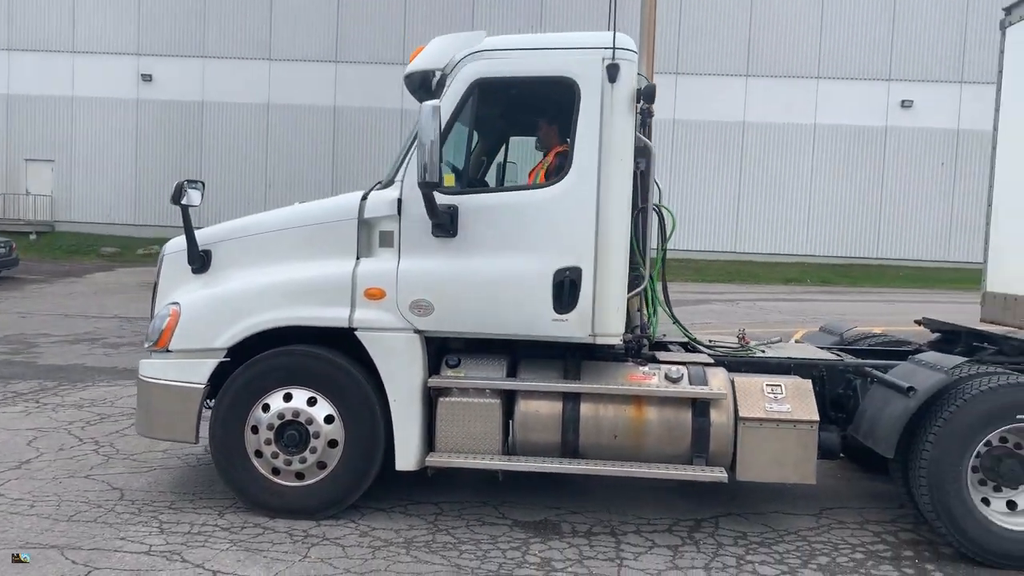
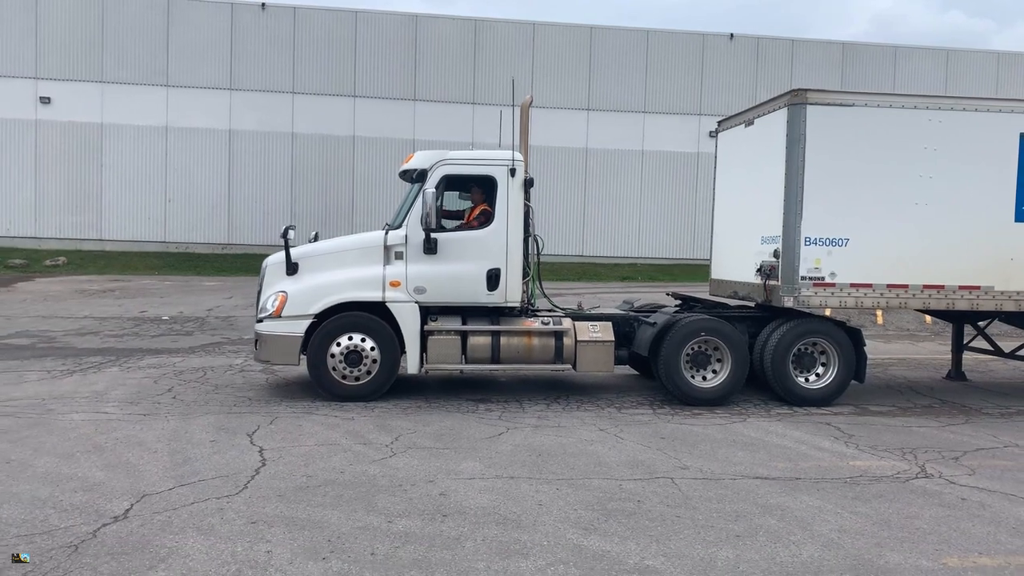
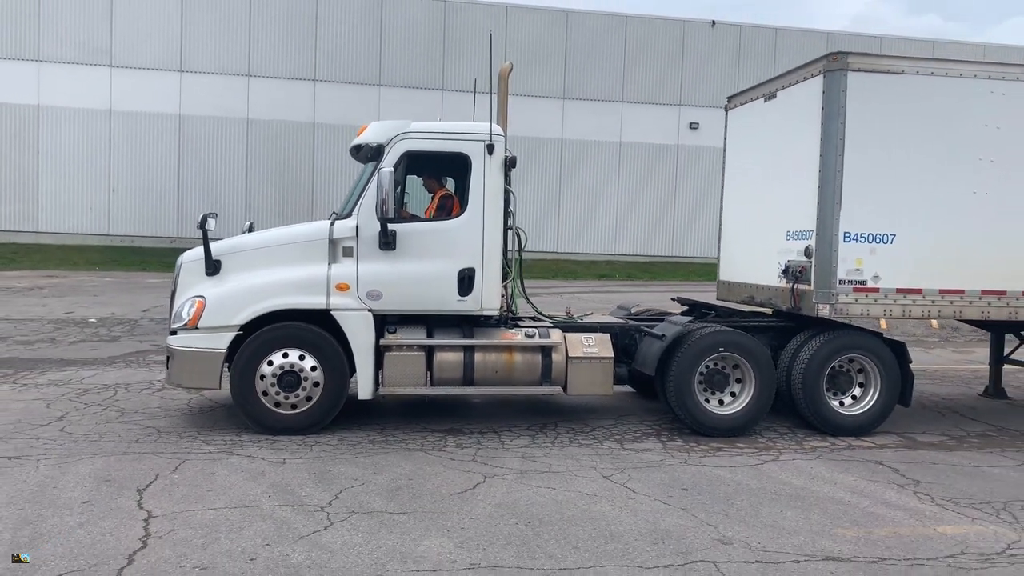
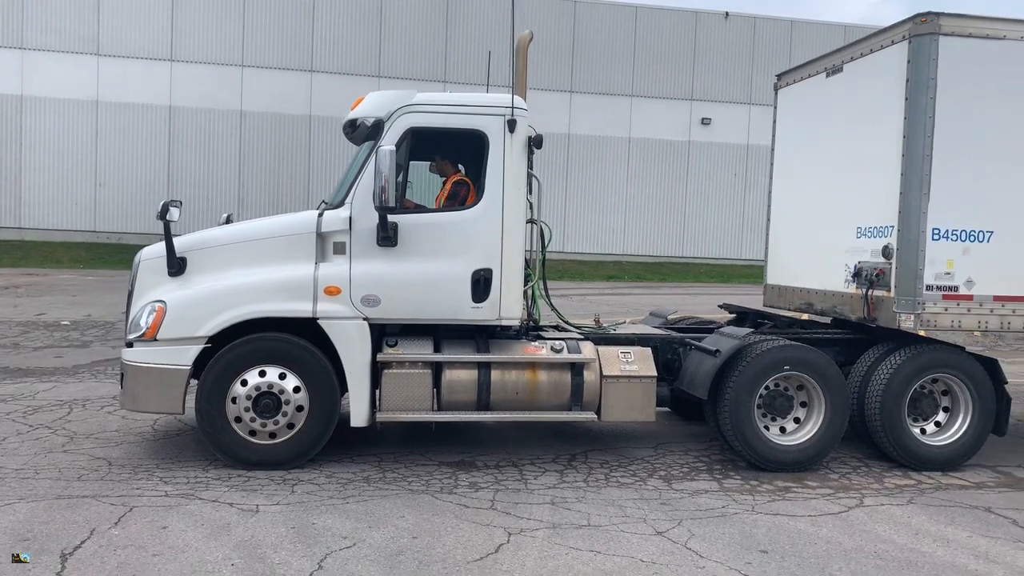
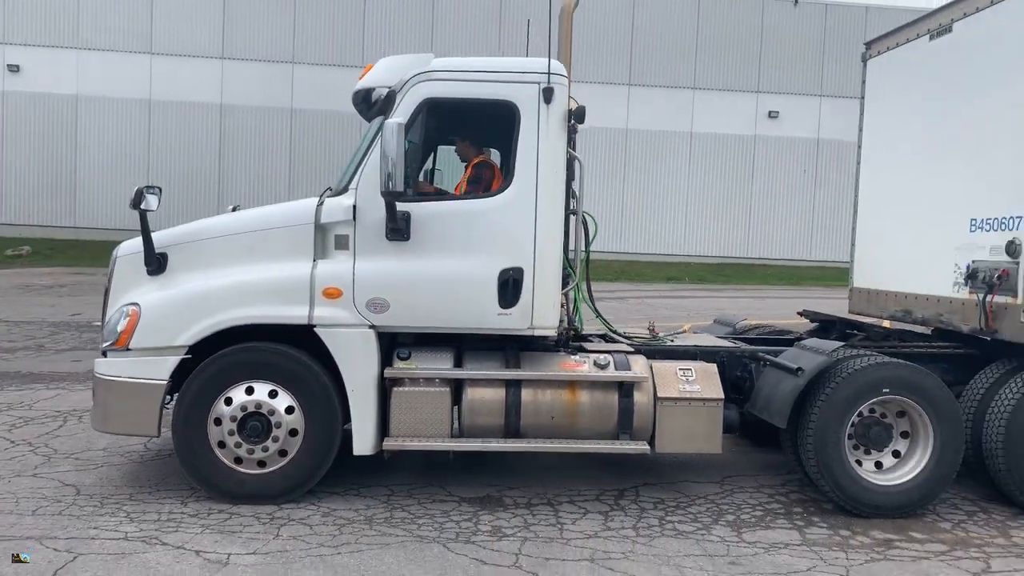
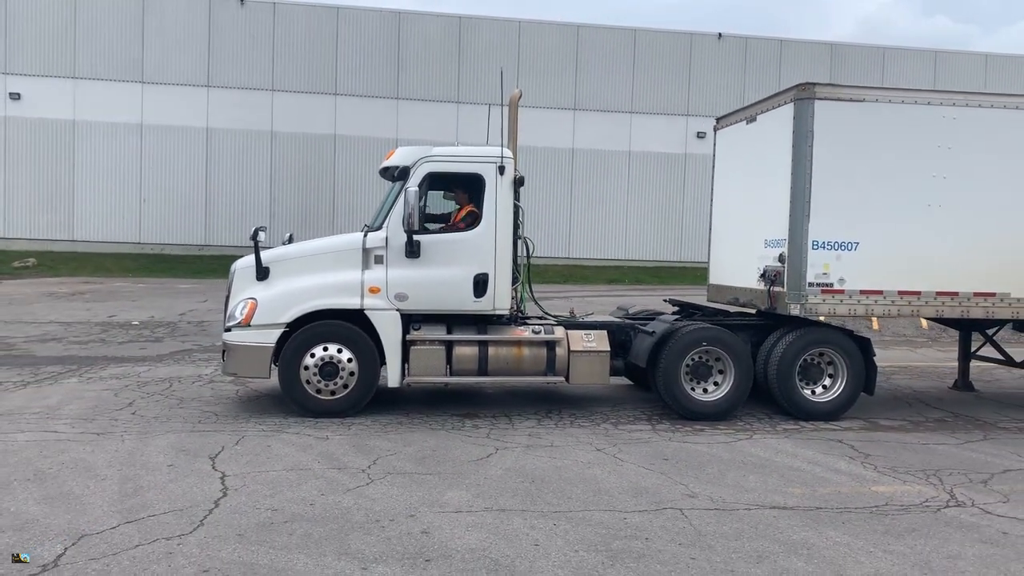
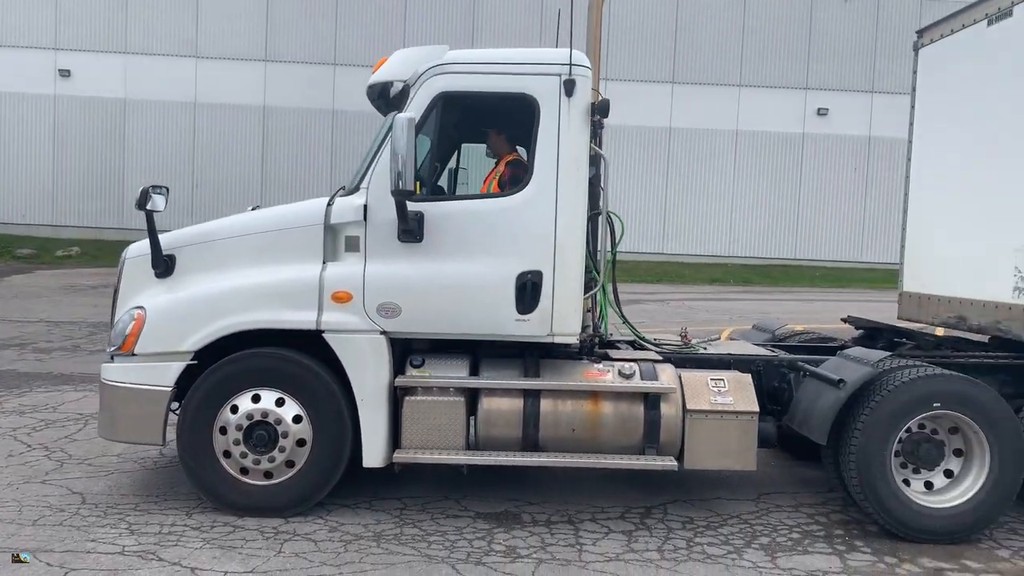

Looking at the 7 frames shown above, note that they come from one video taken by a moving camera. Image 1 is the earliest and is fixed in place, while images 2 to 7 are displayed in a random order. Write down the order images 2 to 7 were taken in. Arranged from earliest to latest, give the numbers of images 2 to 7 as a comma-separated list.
7, 5, 4, 3, 6, 2
